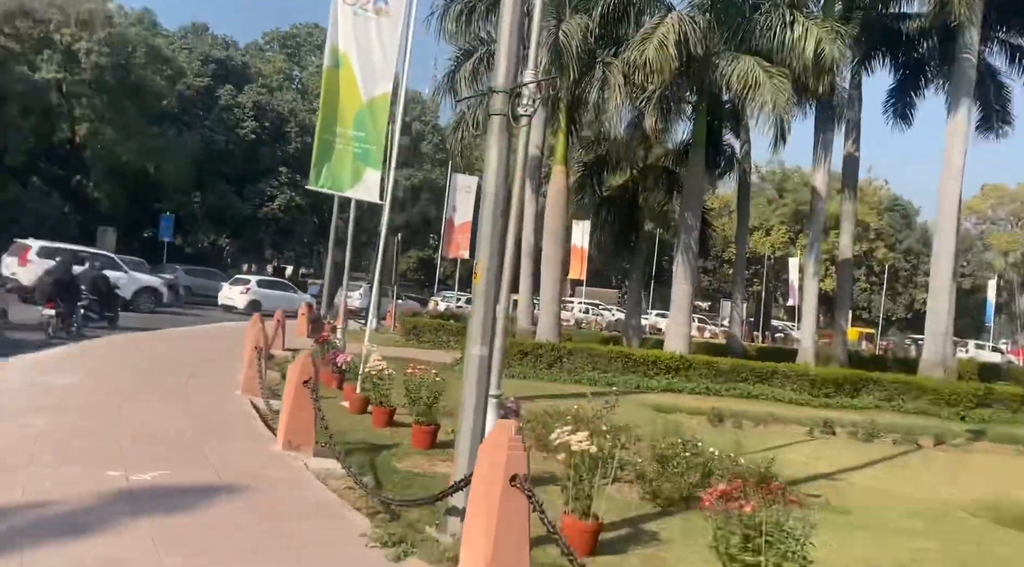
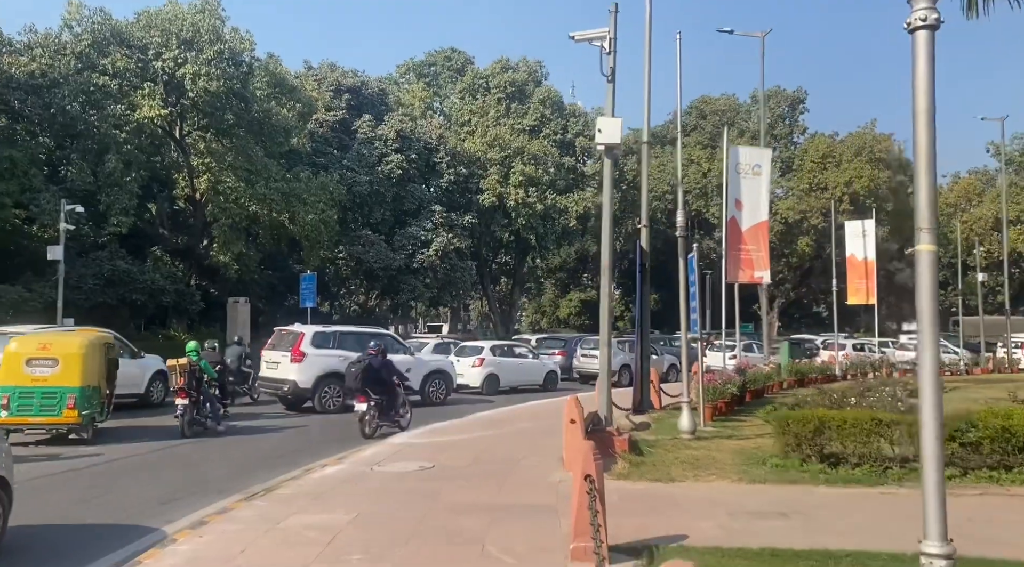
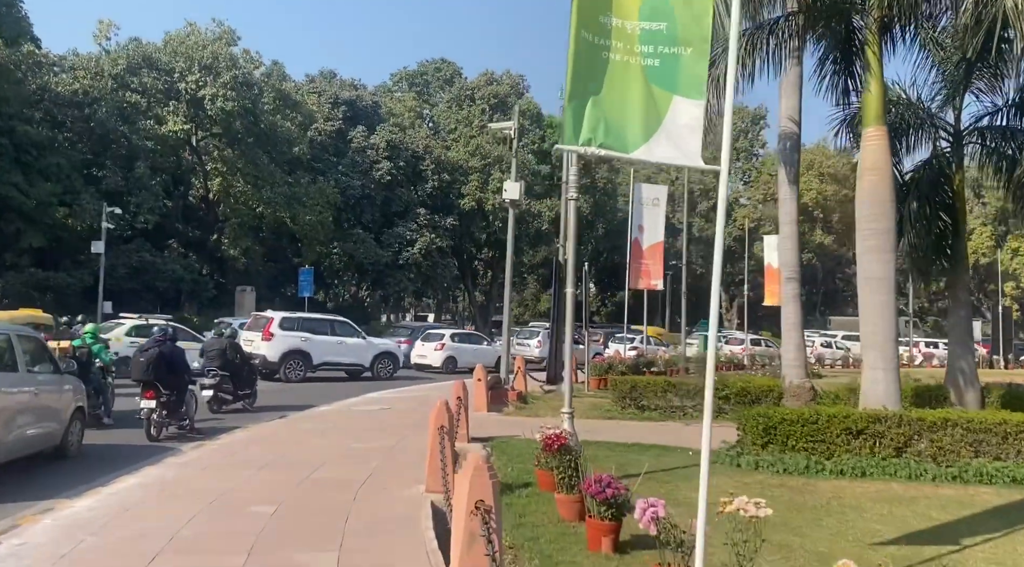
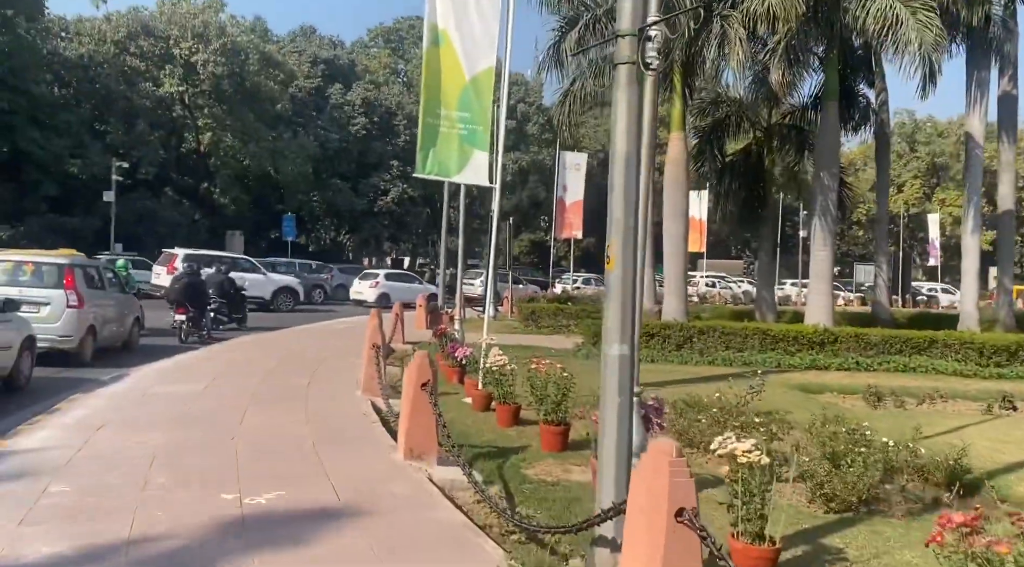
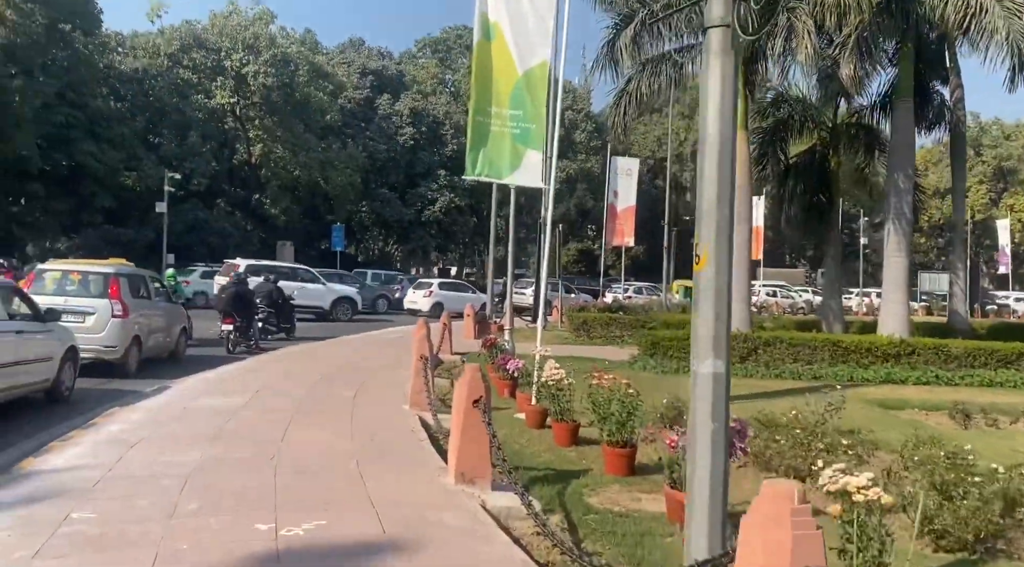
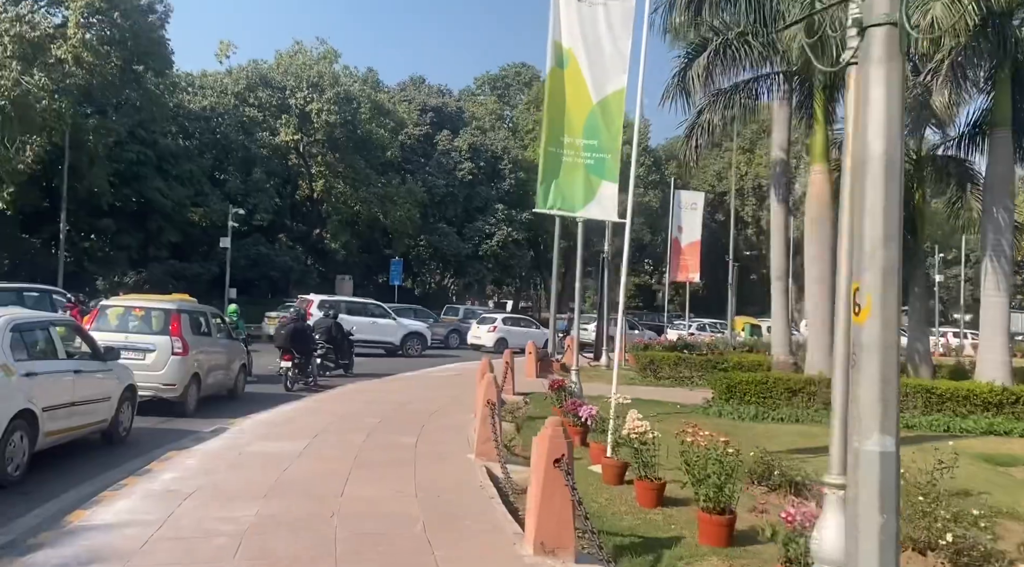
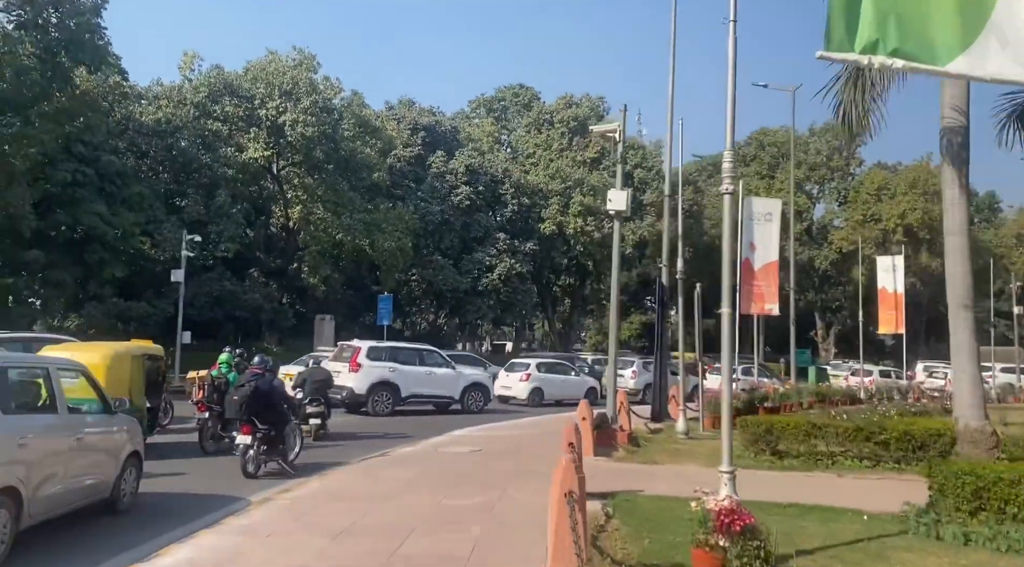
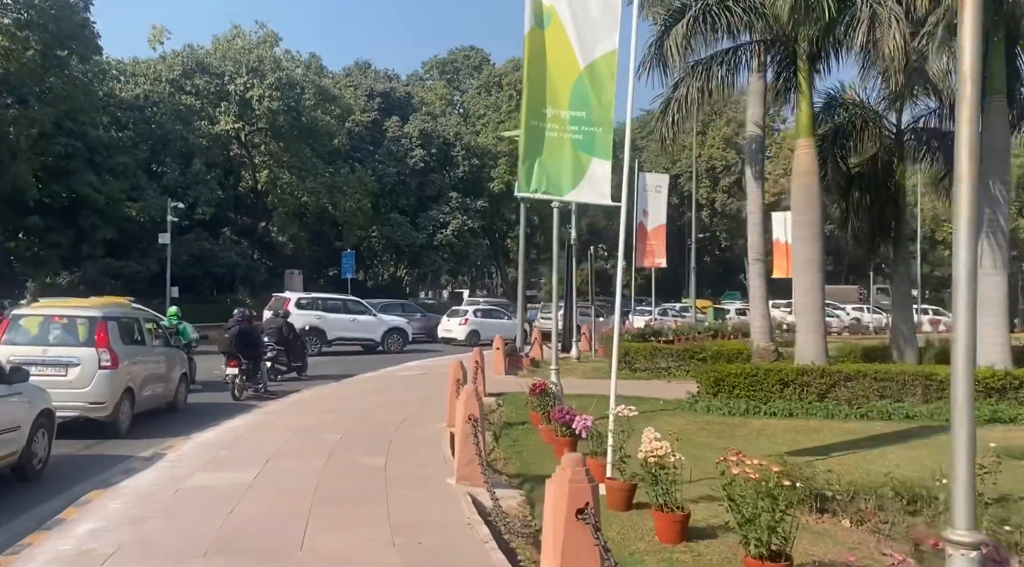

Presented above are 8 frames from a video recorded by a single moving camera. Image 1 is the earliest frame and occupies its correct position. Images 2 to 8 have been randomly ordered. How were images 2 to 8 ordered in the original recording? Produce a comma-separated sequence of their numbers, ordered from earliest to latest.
4, 5, 6, 8, 3, 7, 2
